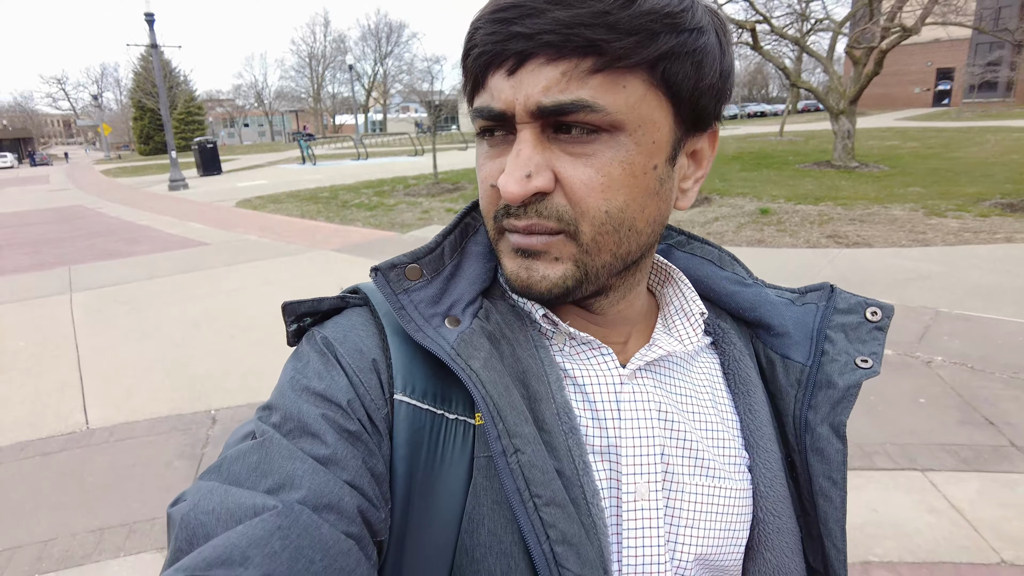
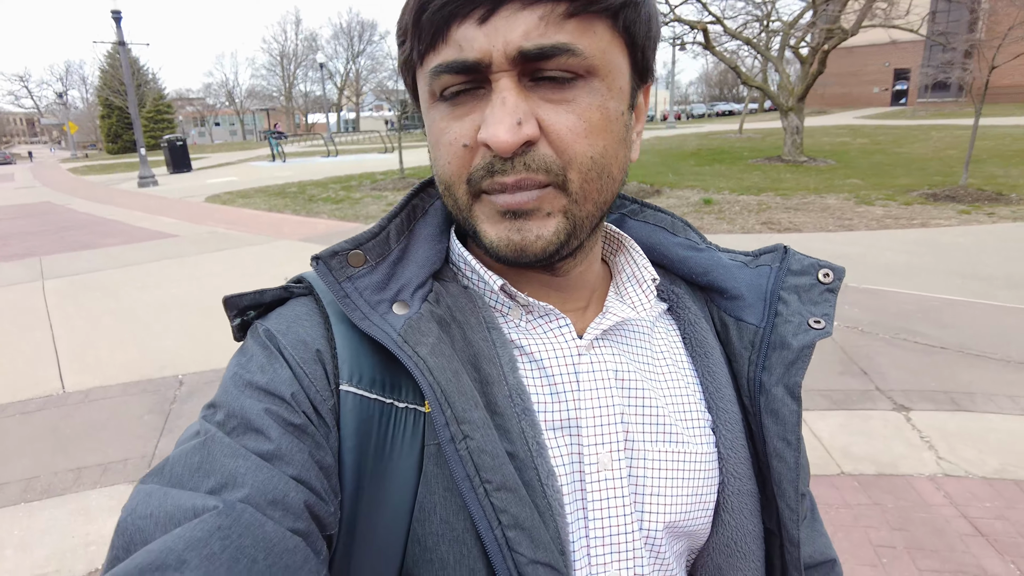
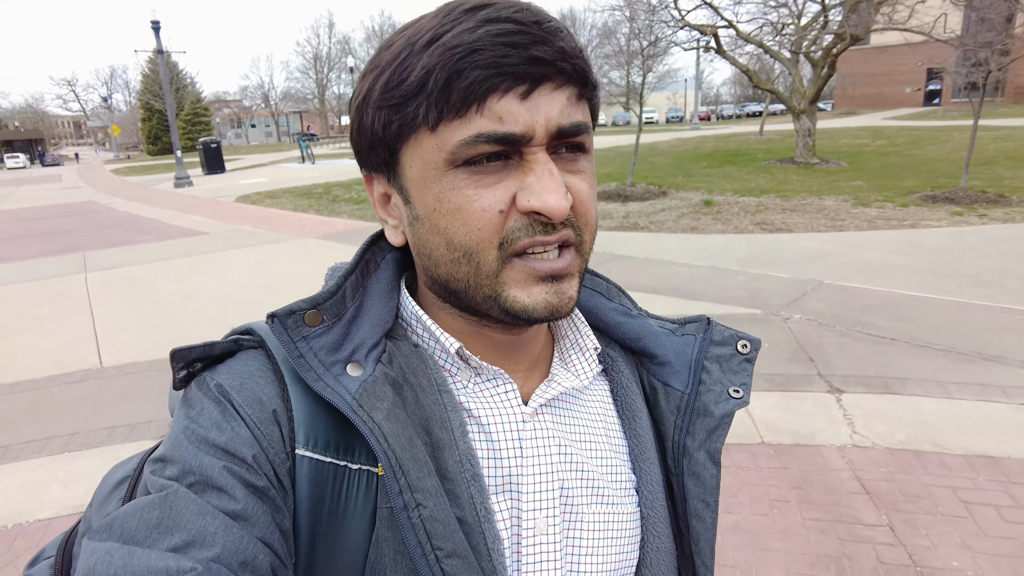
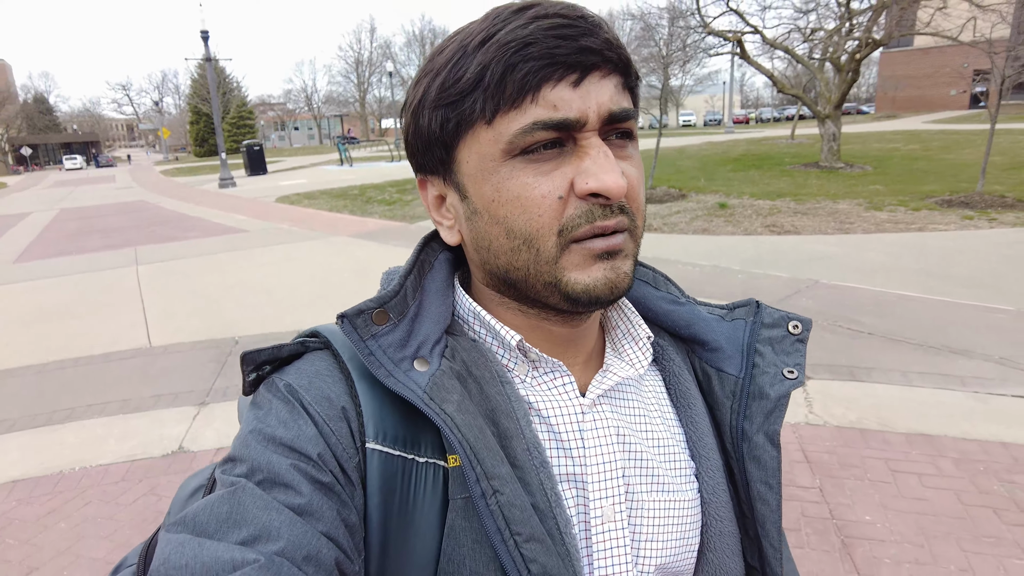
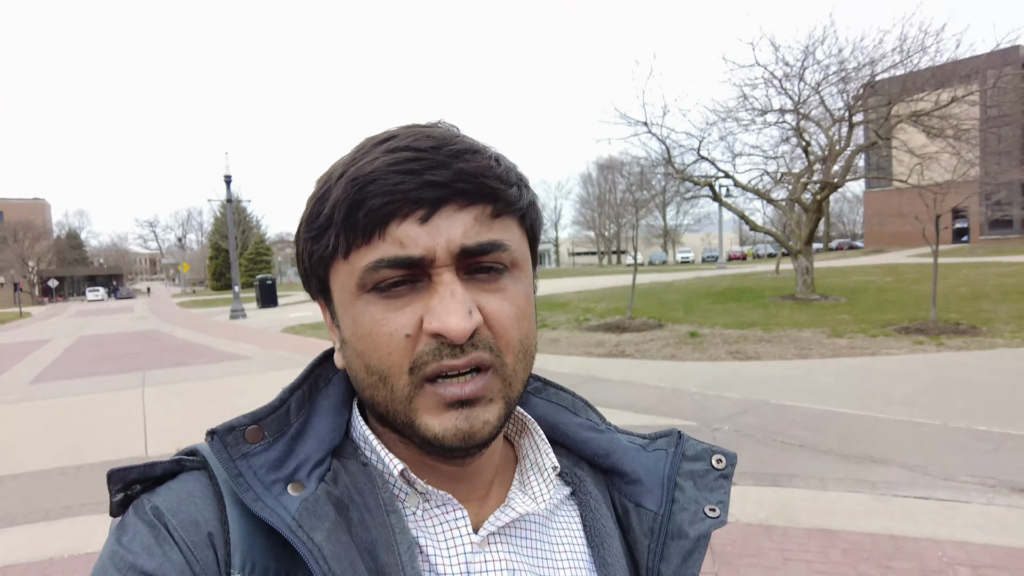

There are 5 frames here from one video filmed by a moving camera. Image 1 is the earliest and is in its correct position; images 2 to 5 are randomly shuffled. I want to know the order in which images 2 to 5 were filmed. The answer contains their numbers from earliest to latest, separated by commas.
2, 3, 4, 5
